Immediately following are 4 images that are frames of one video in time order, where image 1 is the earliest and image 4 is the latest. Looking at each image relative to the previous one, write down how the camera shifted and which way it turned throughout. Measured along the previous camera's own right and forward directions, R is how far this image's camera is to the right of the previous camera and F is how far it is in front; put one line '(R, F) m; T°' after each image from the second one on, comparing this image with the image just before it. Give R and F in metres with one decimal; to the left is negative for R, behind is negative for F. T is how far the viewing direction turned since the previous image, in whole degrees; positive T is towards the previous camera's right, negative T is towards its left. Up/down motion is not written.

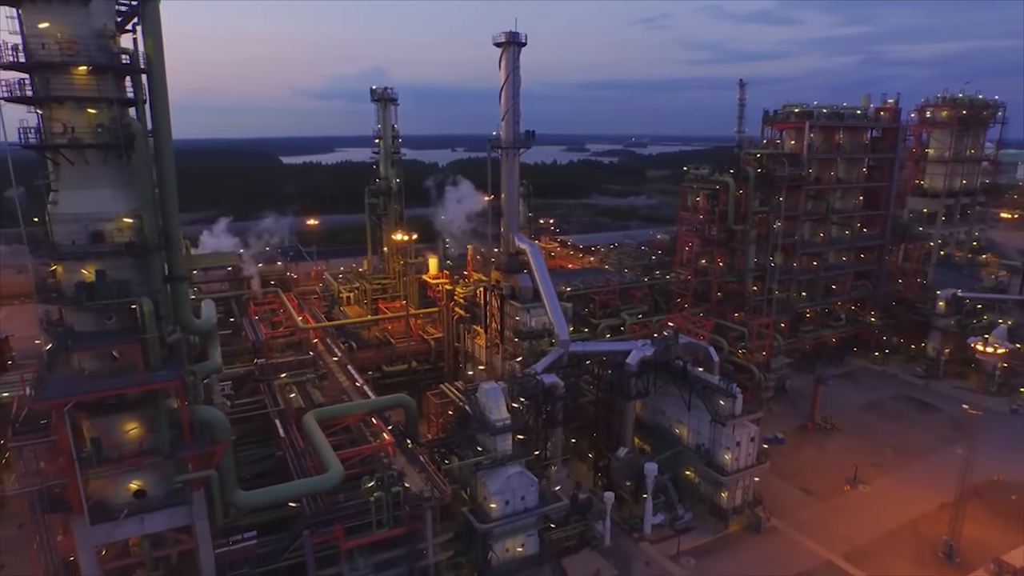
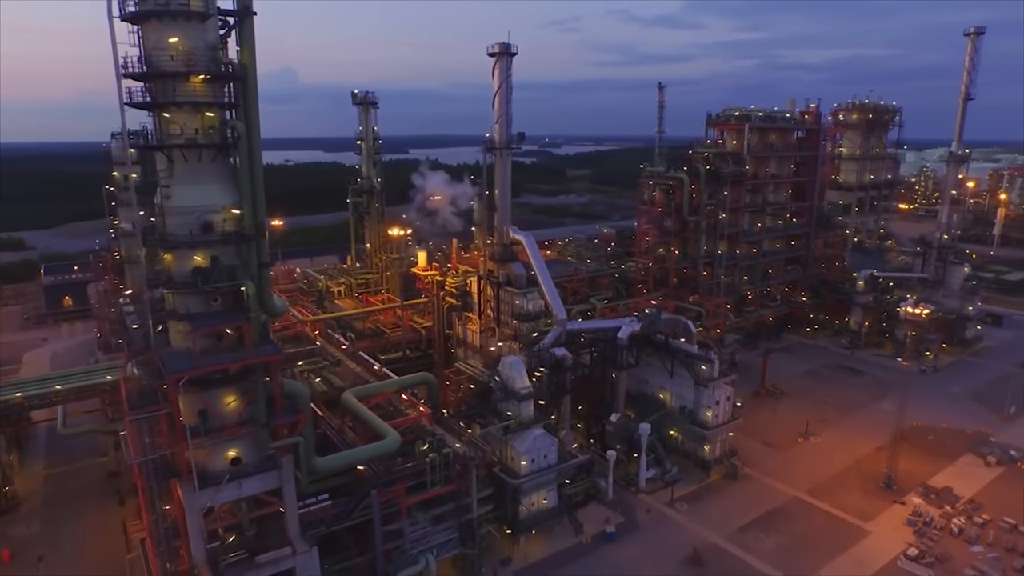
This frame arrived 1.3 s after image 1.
(-4.2, -2.8) m; +7°
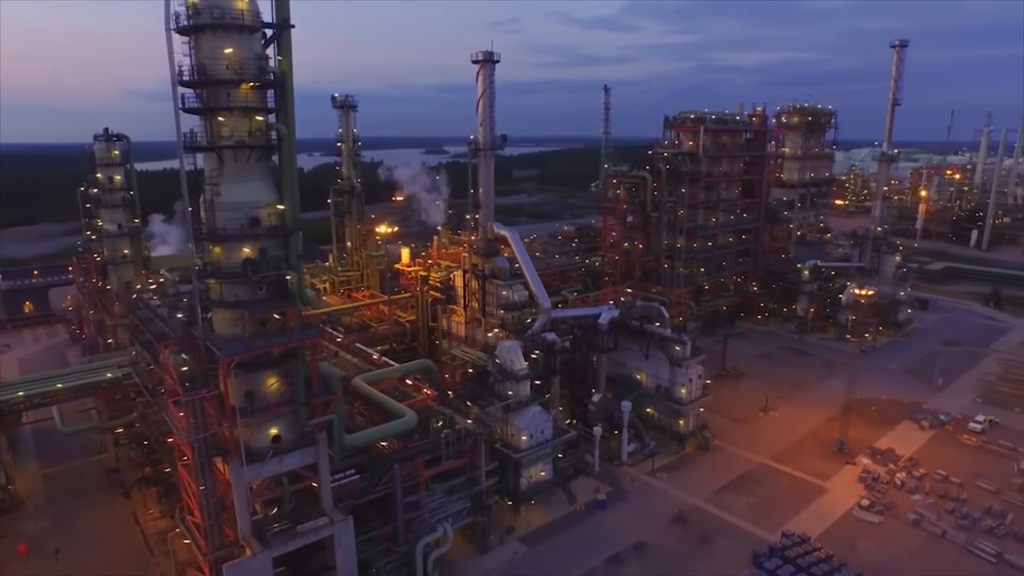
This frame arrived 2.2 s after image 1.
(-2.4, -2.2) m; +5°
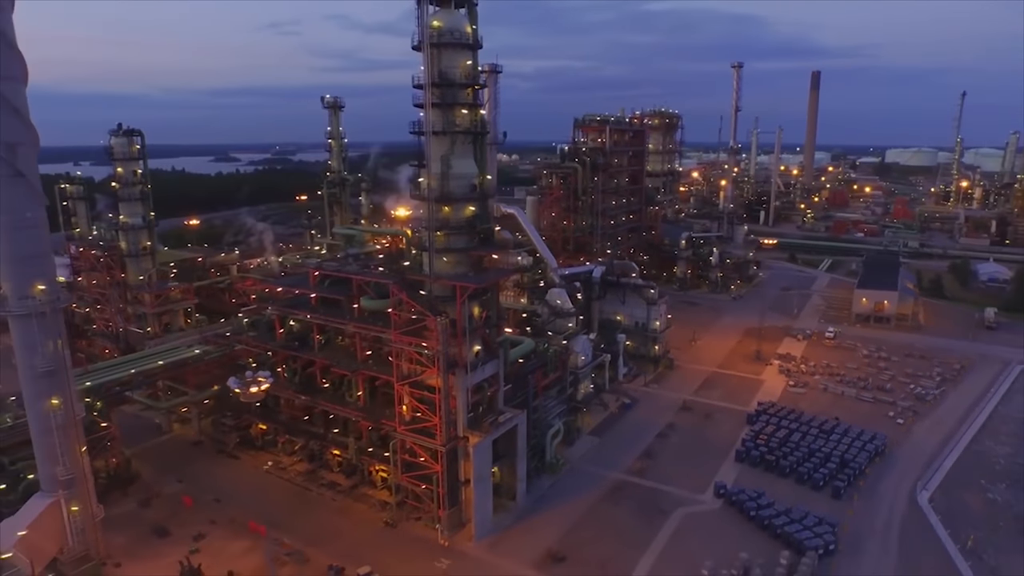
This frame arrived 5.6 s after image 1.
(-14.7, -6.2) m; +17°
